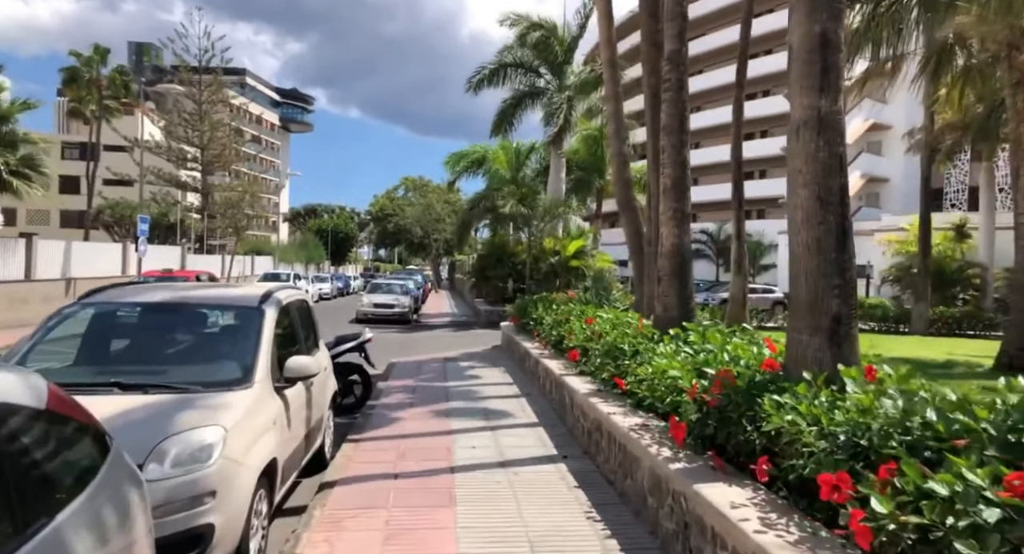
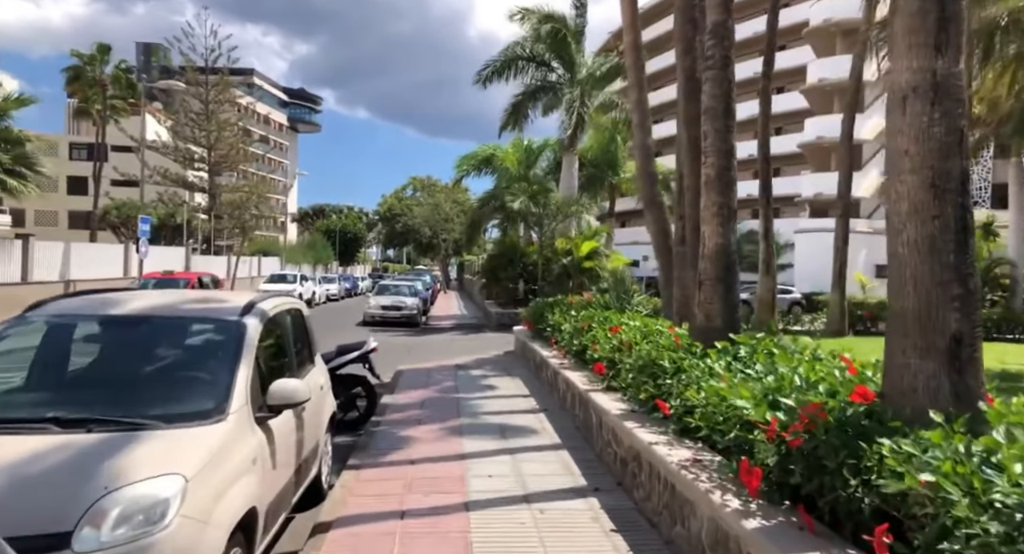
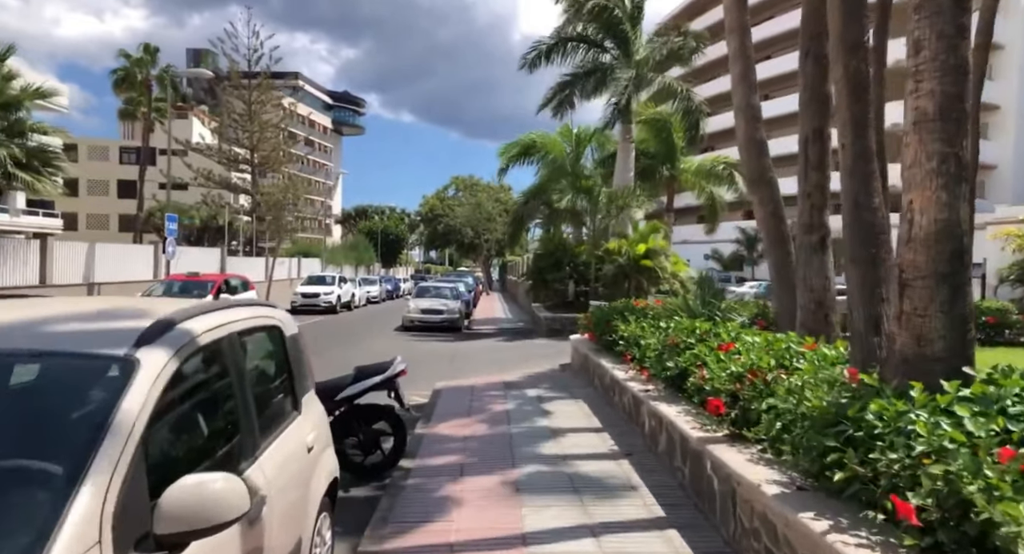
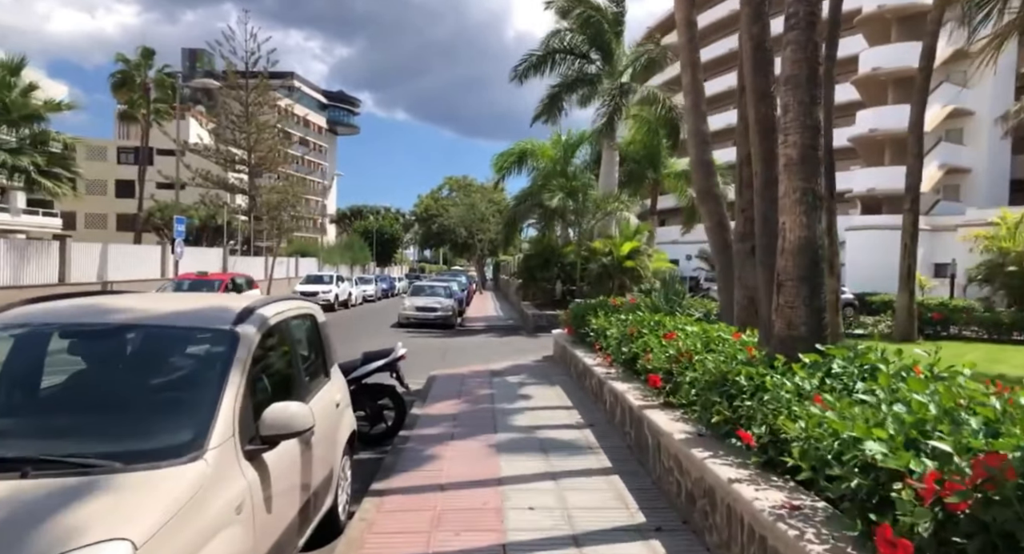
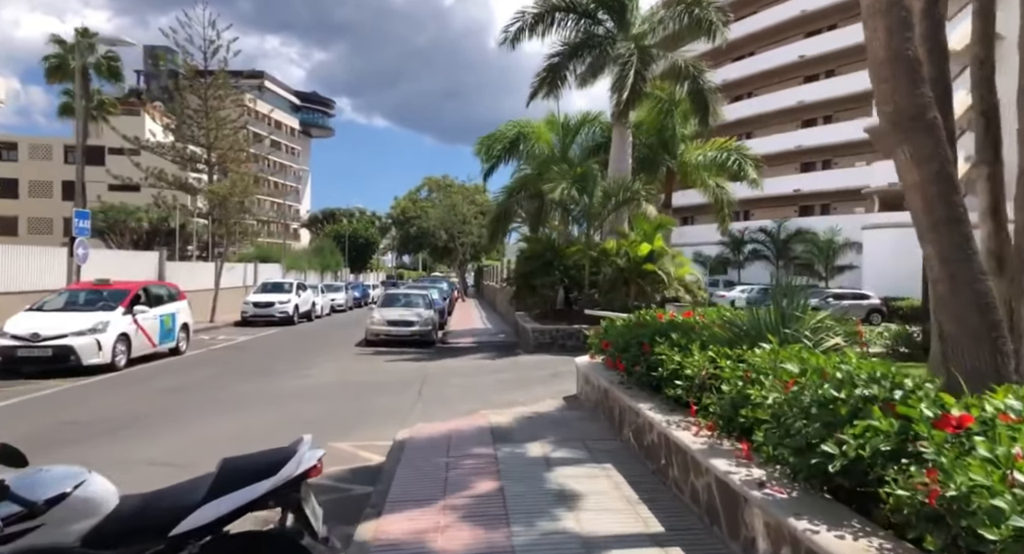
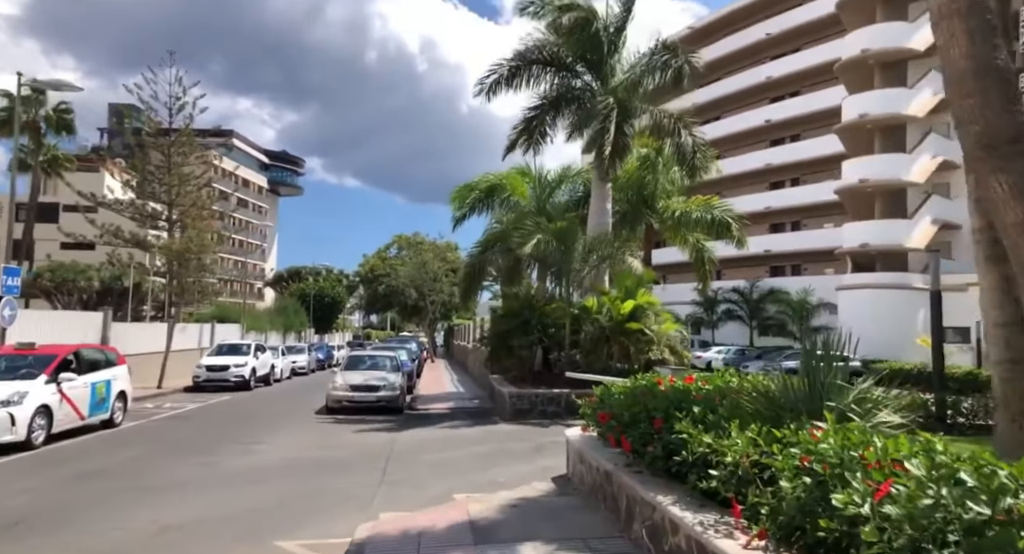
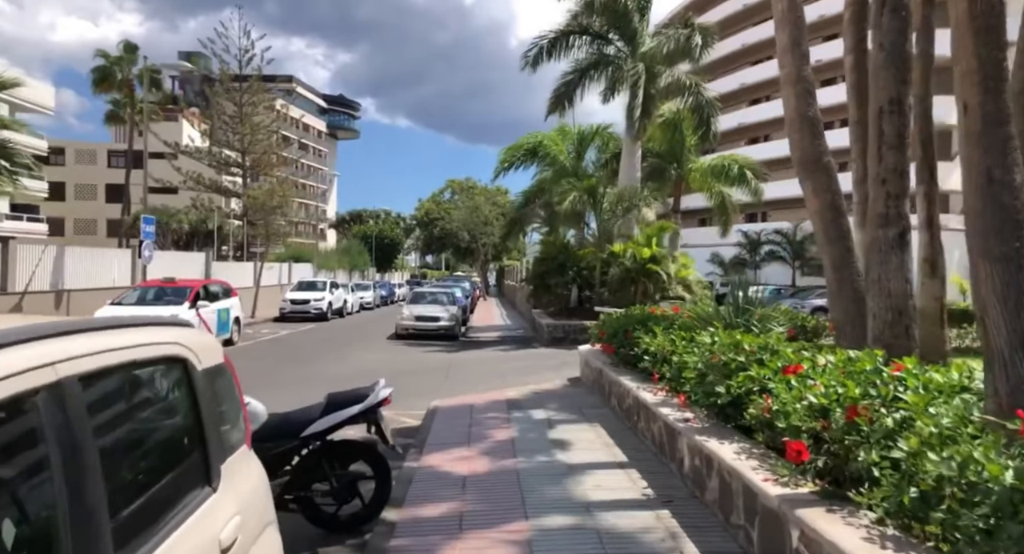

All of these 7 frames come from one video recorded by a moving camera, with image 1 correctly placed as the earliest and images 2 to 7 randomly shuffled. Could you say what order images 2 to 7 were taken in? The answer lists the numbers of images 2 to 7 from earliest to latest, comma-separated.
2, 4, 3, 7, 5, 6
